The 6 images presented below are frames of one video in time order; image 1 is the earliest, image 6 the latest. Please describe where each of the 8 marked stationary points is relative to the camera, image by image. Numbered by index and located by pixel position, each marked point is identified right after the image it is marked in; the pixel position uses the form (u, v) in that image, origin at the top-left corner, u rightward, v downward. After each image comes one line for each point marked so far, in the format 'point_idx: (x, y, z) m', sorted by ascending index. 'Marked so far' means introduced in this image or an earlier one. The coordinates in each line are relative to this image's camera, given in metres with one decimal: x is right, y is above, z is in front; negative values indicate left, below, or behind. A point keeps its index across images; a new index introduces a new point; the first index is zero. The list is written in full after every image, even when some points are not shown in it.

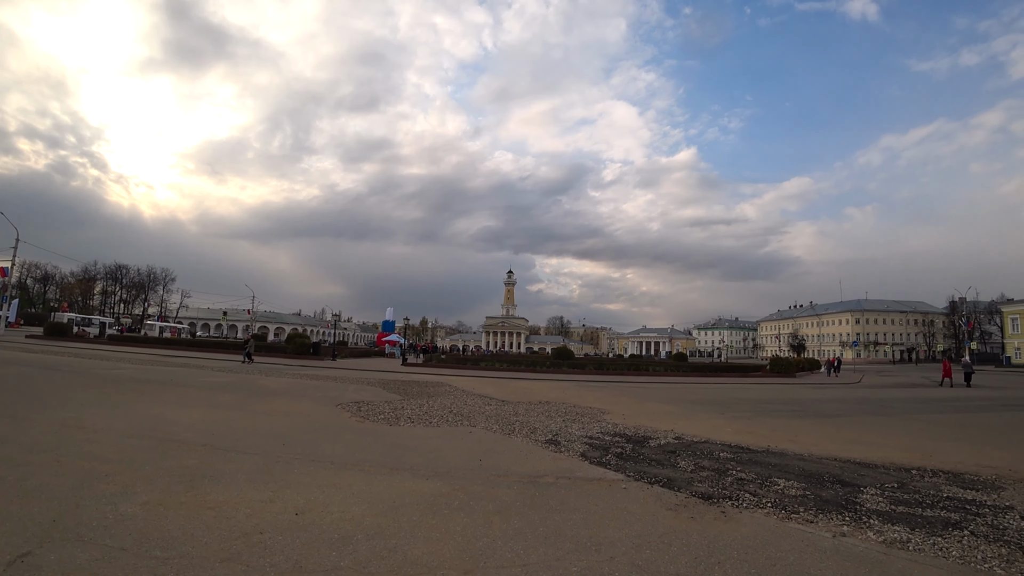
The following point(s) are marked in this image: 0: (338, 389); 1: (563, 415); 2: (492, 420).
0: (-5.4, -3.1, +15.9) m
1: (+1.4, -3.6, +14.6) m
2: (-0.6, -3.3, +13.0) m
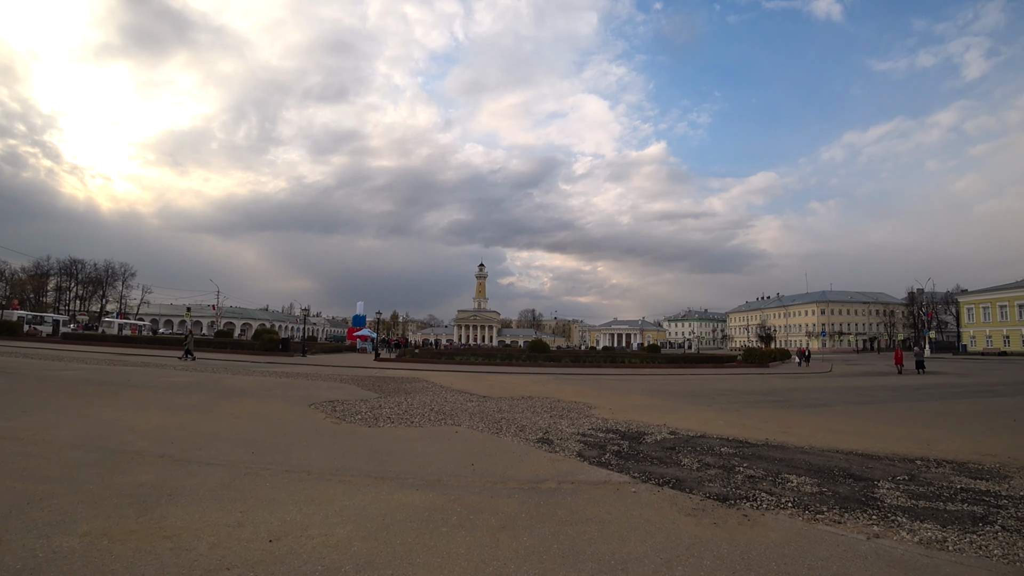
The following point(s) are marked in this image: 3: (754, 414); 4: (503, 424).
0: (-5.9, -2.9, +15.0) m
1: (+1.0, -3.3, +14.0) m
2: (-0.9, -3.1, +12.3) m
3: (+7.3, -3.8, +15.6) m
4: (-0.2, -3.0, +11.6) m
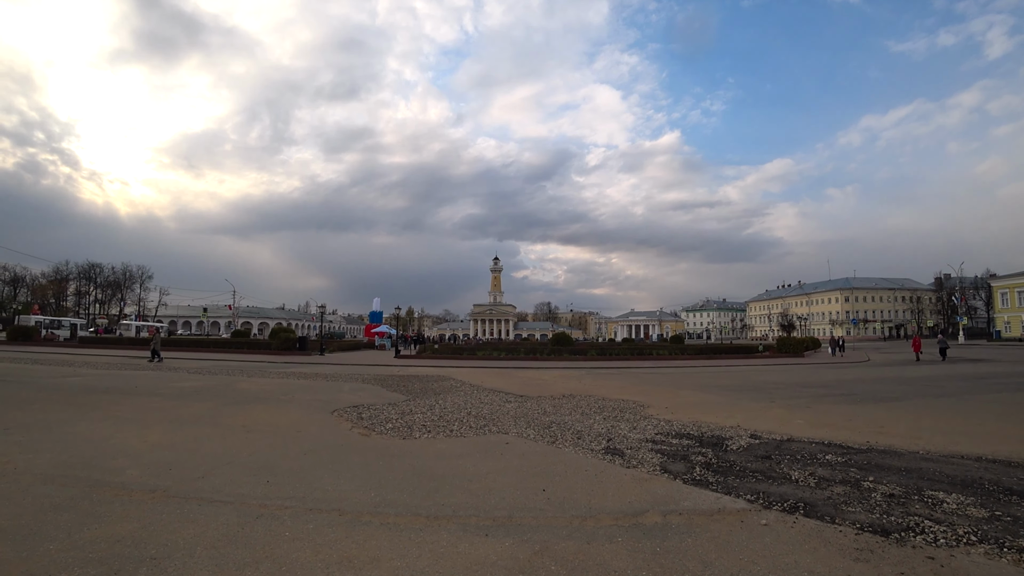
0: (-4.7, -2.7, +13.5) m
1: (+2.1, -3.0, +12.5) m
2: (+0.2, -2.8, +10.8) m
3: (+8.5, -3.3, +13.8) m
4: (+0.8, -2.8, +10.1) m
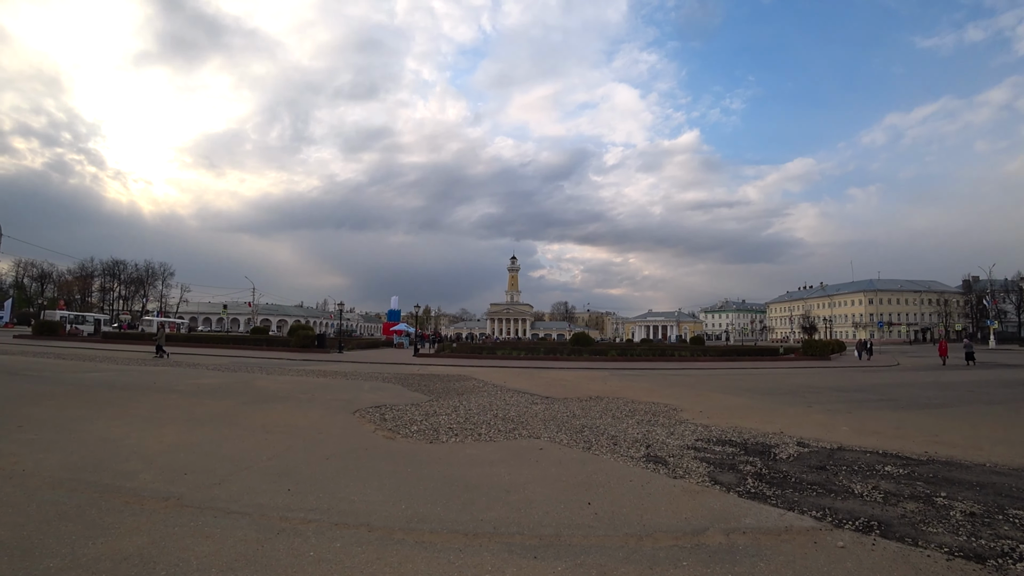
0: (-4.1, -2.6, +13.2) m
1: (+2.7, -2.9, +11.9) m
2: (+0.8, -2.7, +10.2) m
3: (+9.1, -3.3, +13.1) m
4: (+1.4, -2.7, +9.5) m
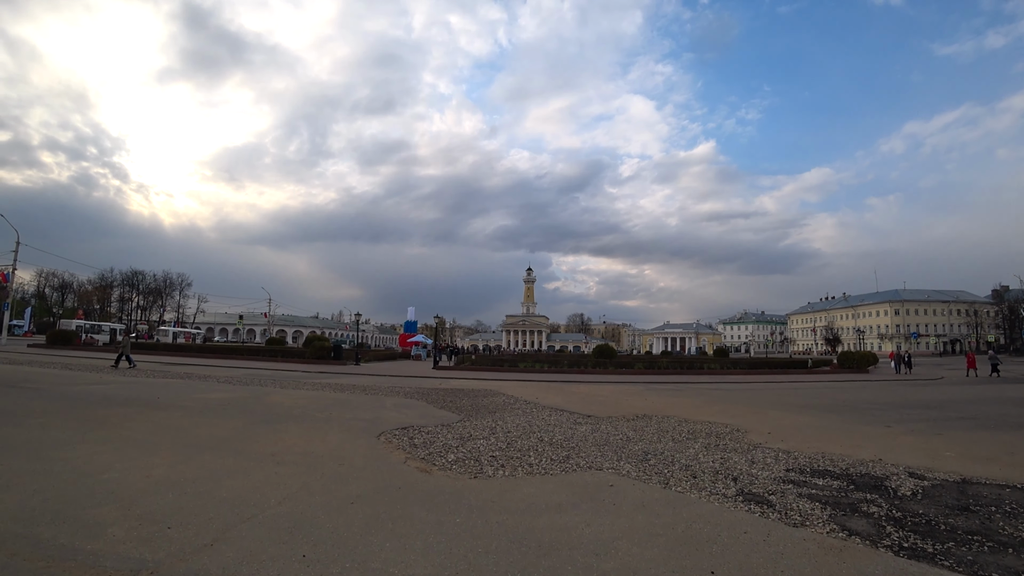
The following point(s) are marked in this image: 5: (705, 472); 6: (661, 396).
0: (-3.1, -2.7, +11.8) m
1: (+3.6, -3.0, +10.3) m
2: (+1.6, -2.8, +8.7) m
3: (+10.0, -3.4, +11.3) m
4: (+2.2, -2.7, +8.0) m
5: (+2.9, -2.7, +7.7) m
6: (+5.6, -4.0, +19.2) m
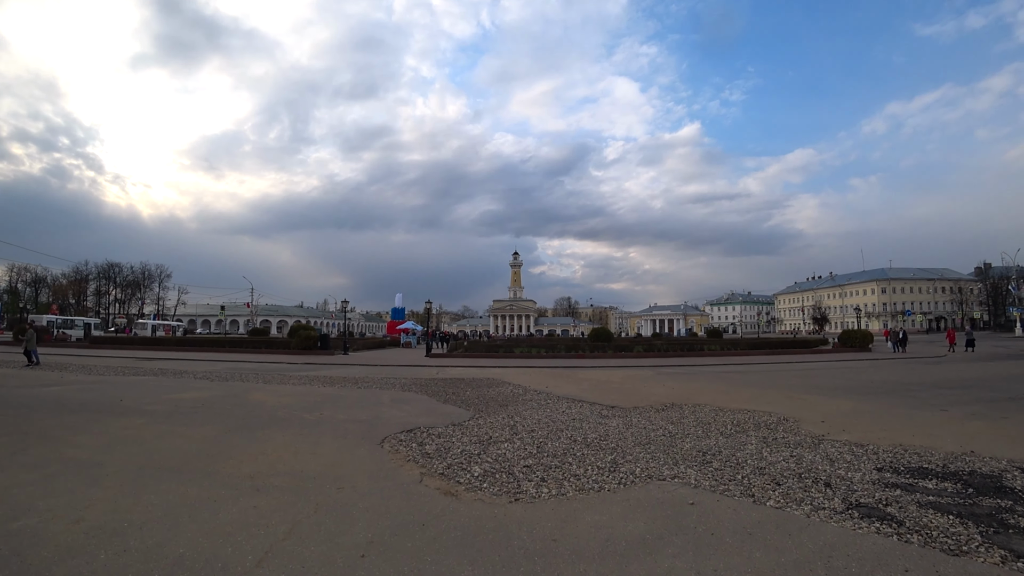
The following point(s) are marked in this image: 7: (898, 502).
0: (-2.8, -2.3, +10.3) m
1: (+4.1, -2.5, +9.0) m
2: (+2.1, -2.3, +7.3) m
3: (+10.4, -2.7, +10.2) m
4: (+2.7, -2.3, +6.6) m
5: (+3.3, -2.3, +6.3) m
6: (+5.8, -3.2, +18.0) m
7: (+4.0, -2.2, +5.4) m
